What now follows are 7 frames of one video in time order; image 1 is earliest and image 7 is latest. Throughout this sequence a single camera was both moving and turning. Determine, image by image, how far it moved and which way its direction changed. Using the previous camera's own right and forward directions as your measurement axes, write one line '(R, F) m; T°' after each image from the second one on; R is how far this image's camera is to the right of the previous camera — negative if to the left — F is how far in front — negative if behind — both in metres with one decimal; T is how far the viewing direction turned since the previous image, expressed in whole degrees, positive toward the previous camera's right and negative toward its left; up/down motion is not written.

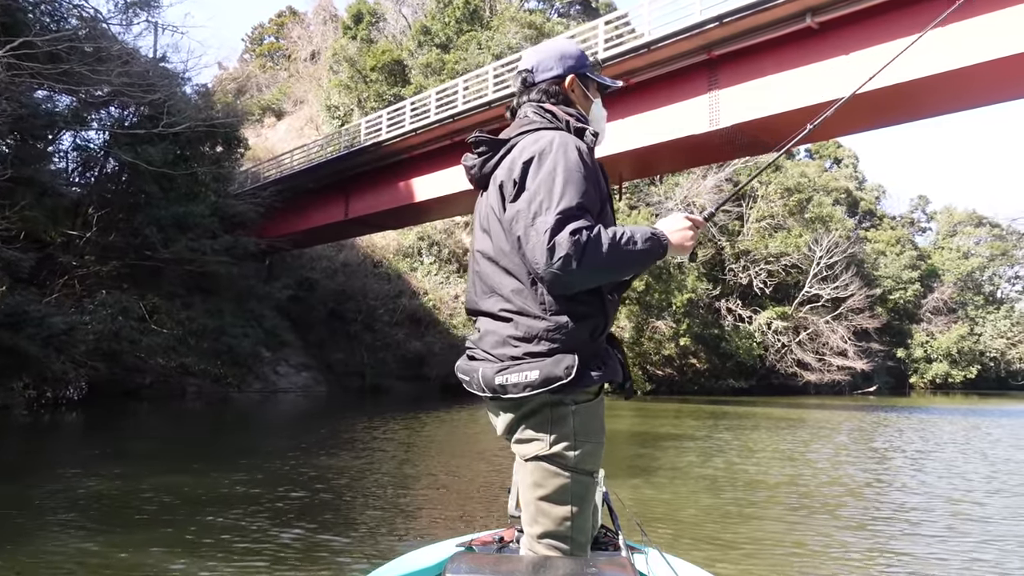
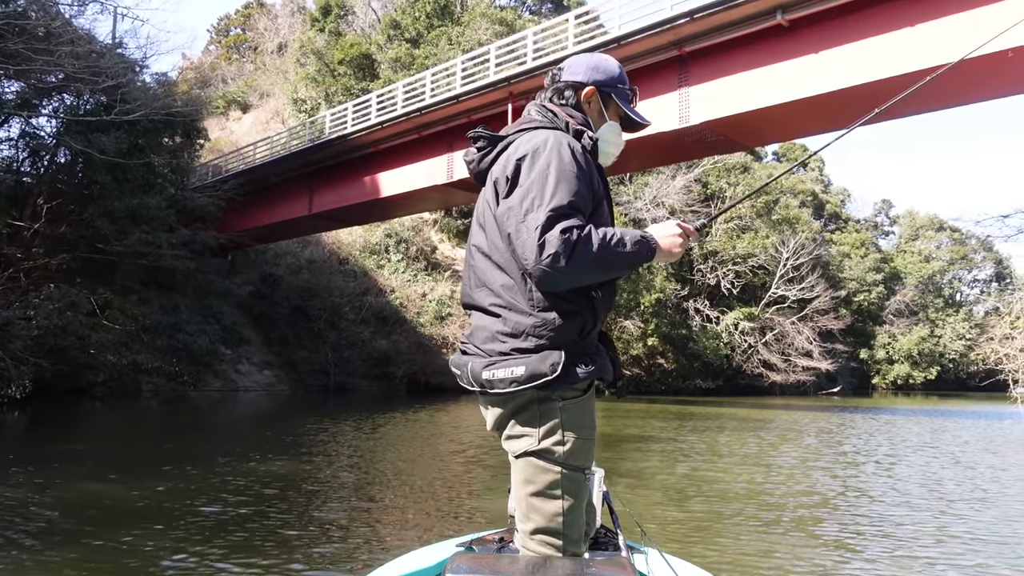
(+0.1, +0.2) m; +2°
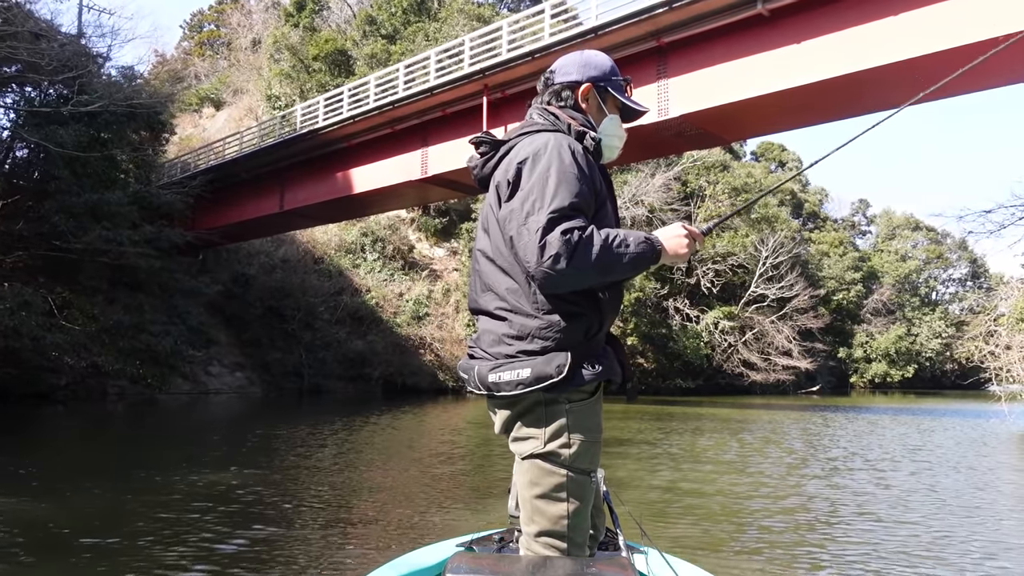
(+0.1, +0.3) m; +1°
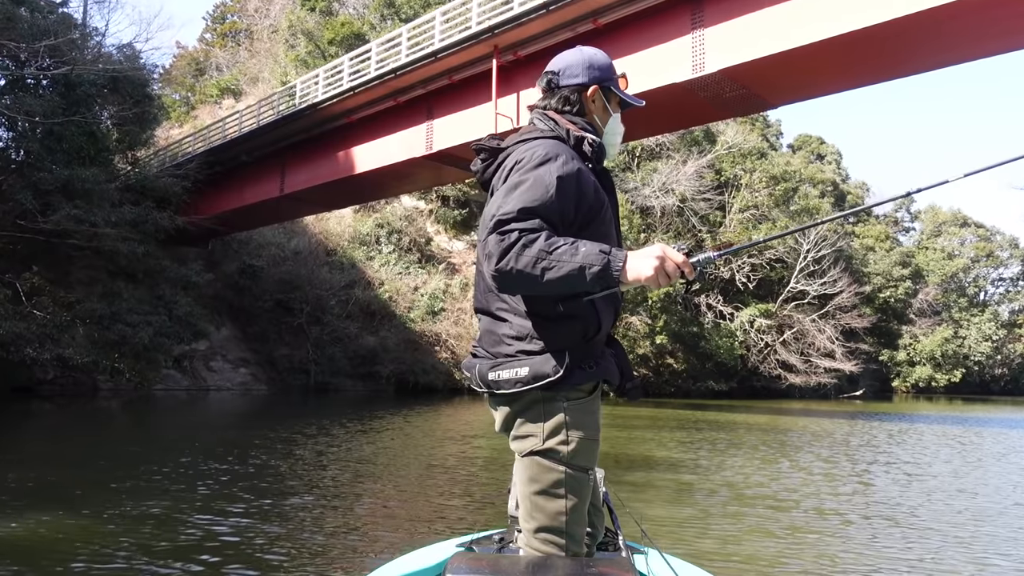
(+0.2, +1.2) m; -2°
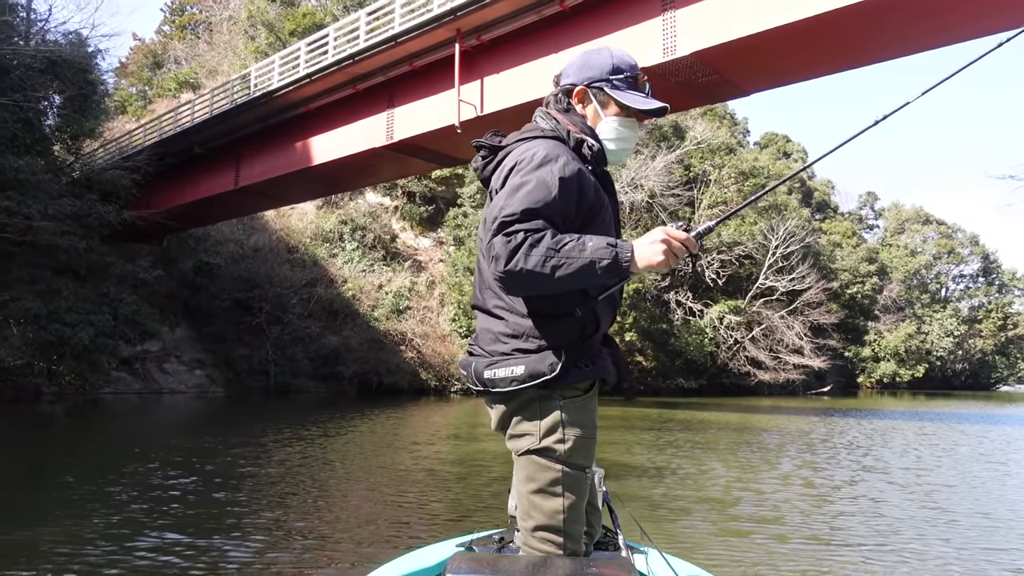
(0.0, +0.4) m; +2°
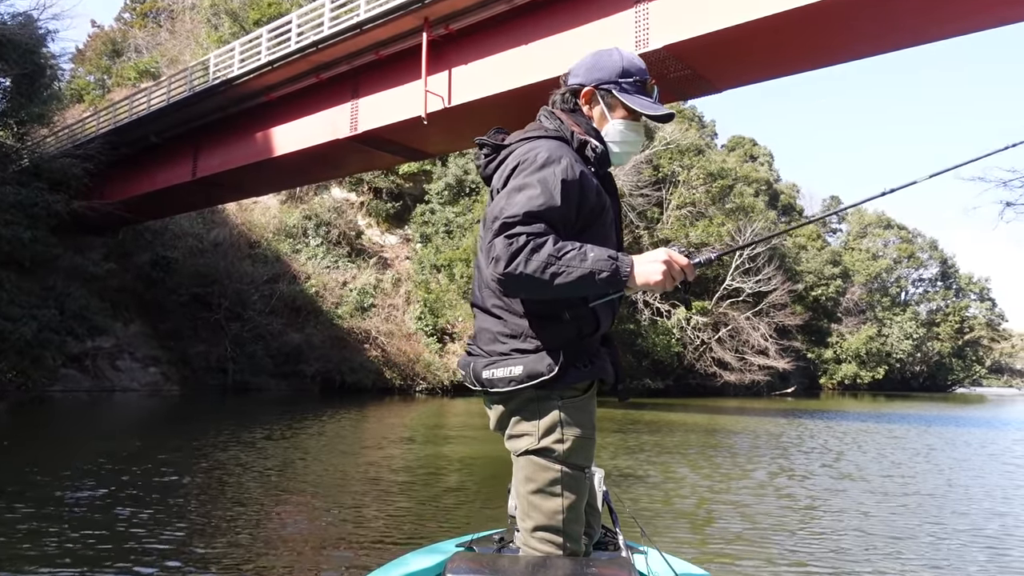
(0.0, +0.2) m; +2°
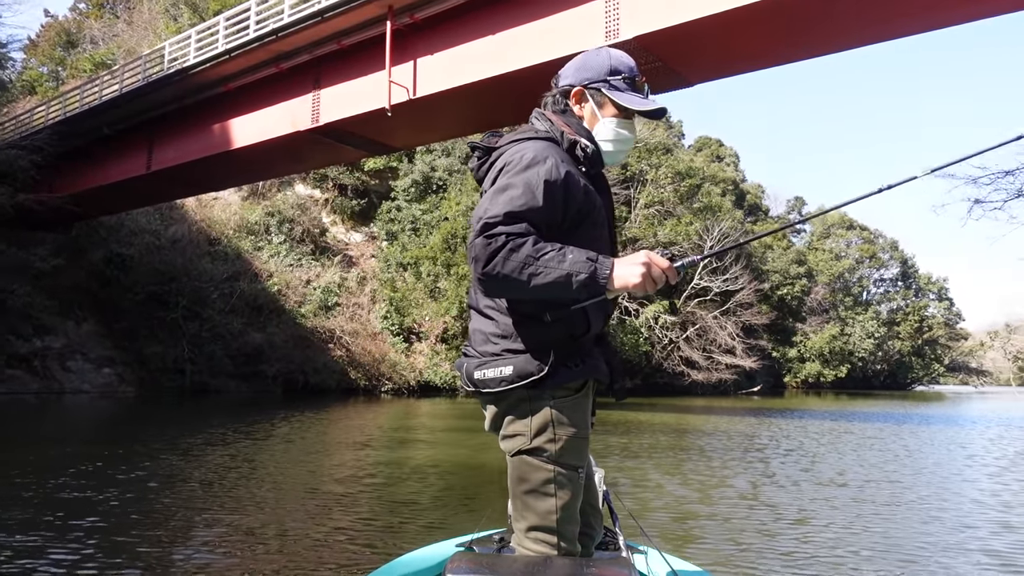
(0.0, +0.2) m; +2°
